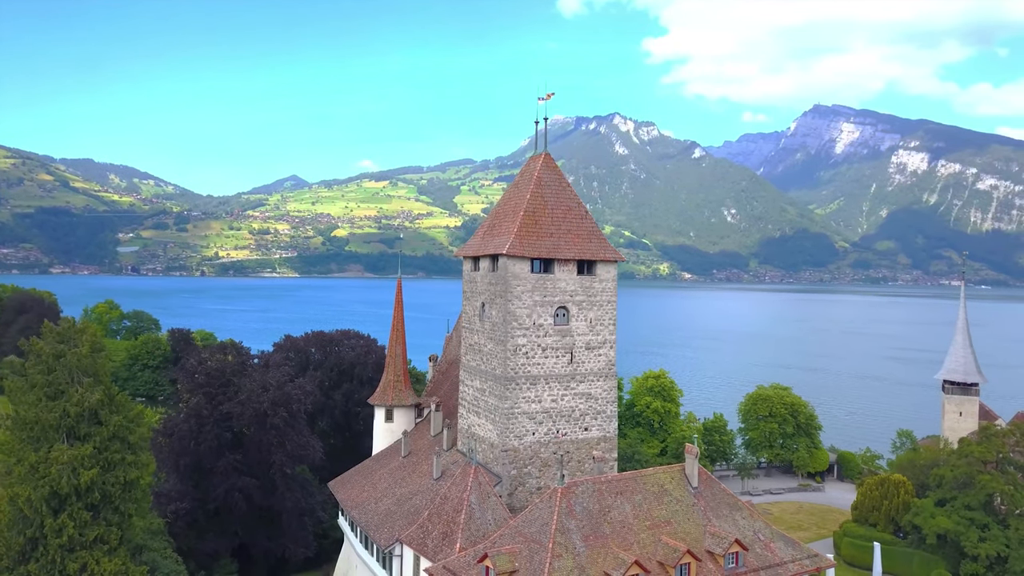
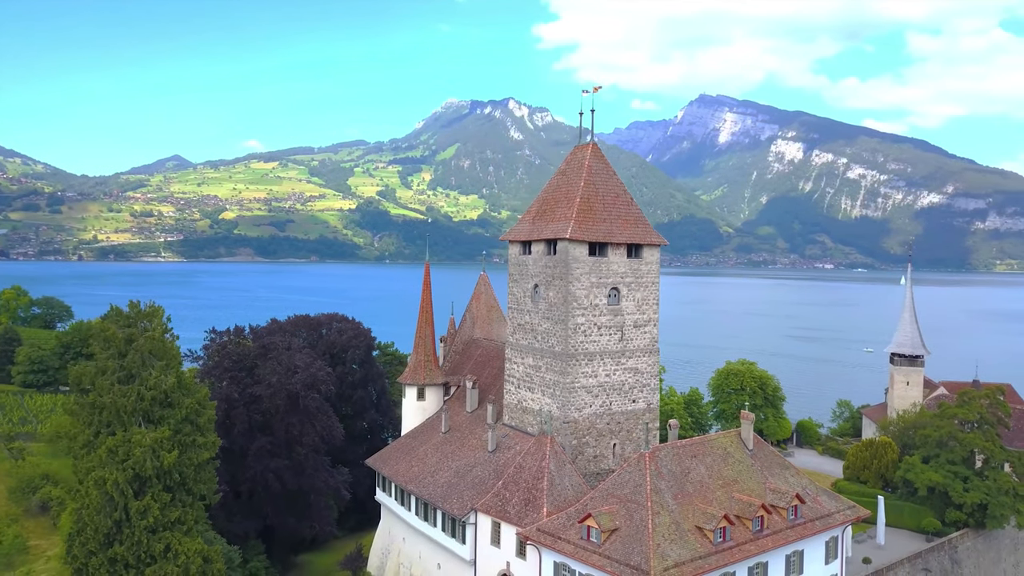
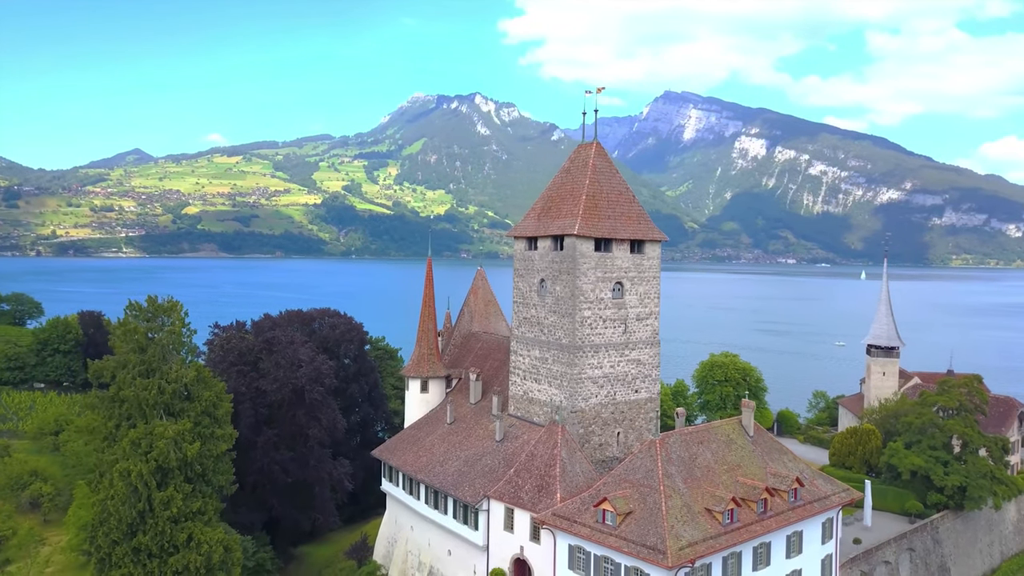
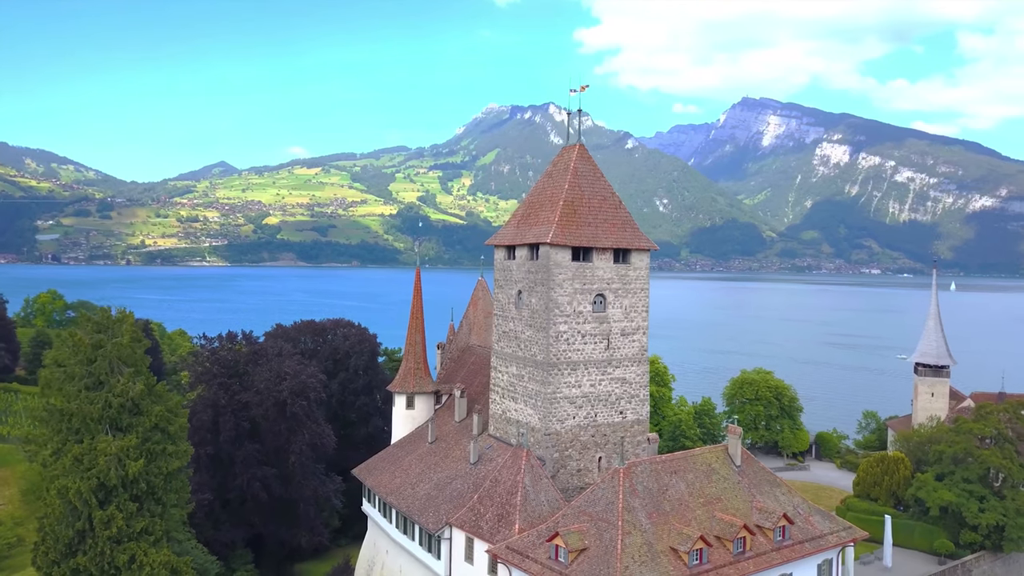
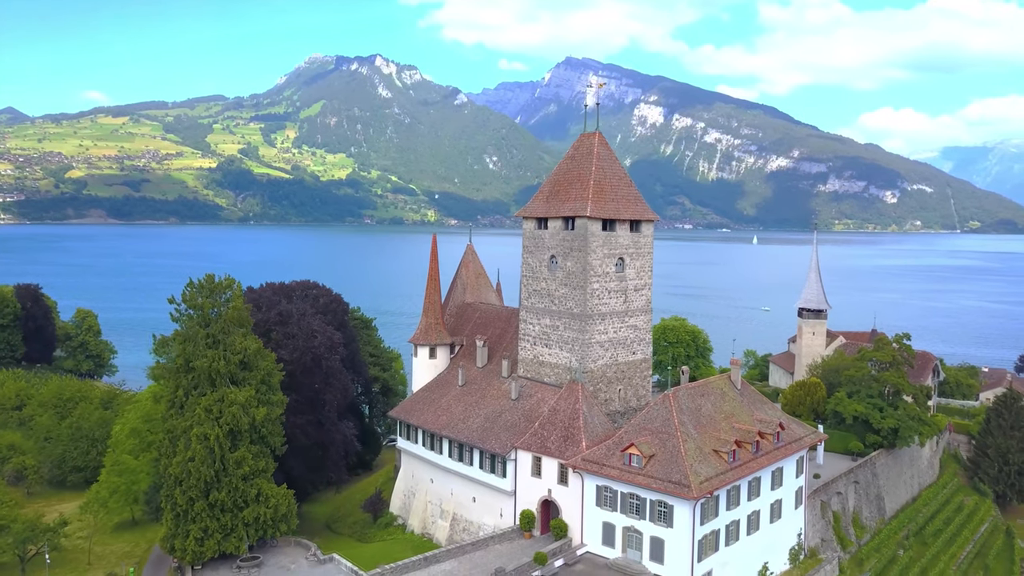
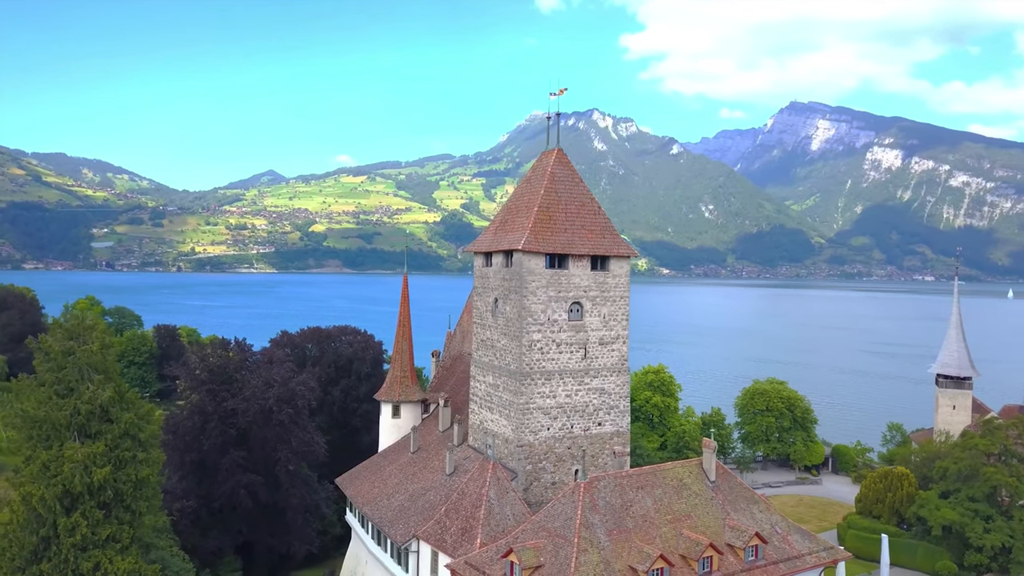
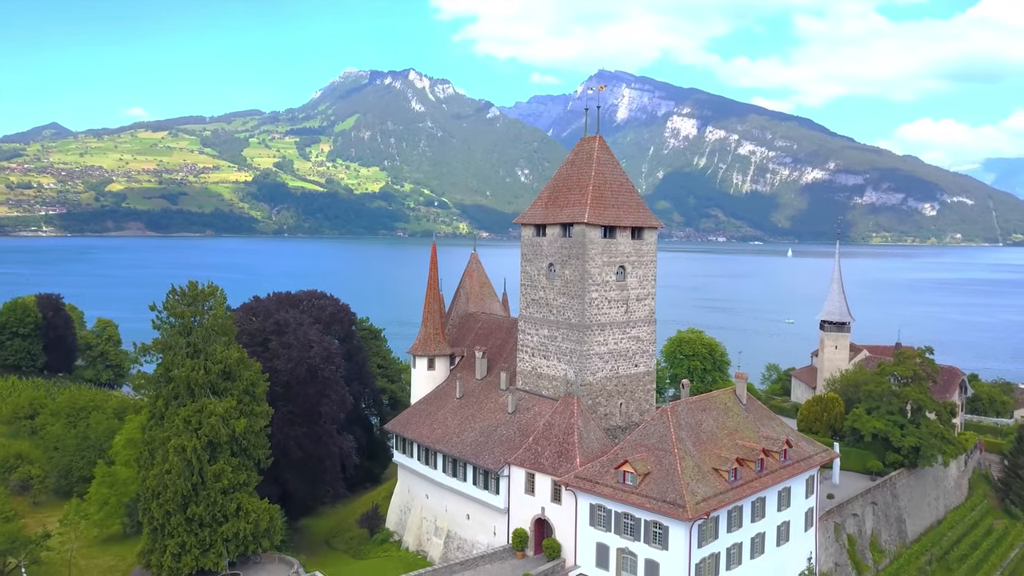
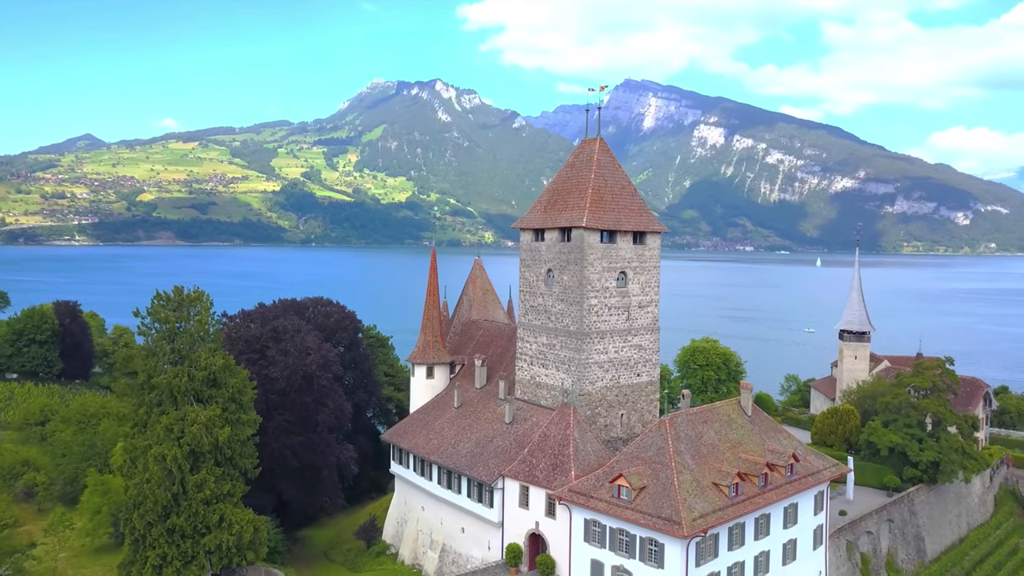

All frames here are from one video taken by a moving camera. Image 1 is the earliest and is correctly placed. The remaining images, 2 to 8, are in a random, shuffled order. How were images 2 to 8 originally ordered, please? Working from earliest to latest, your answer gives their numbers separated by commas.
6, 4, 2, 3, 8, 7, 5
